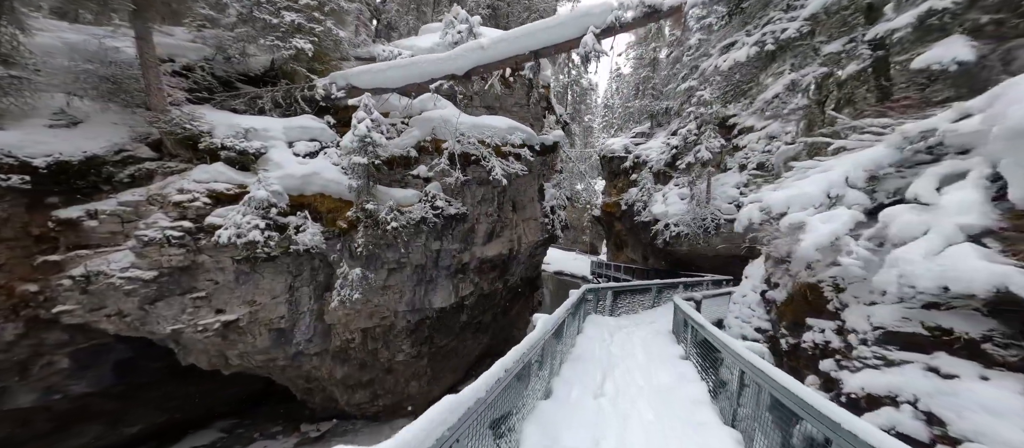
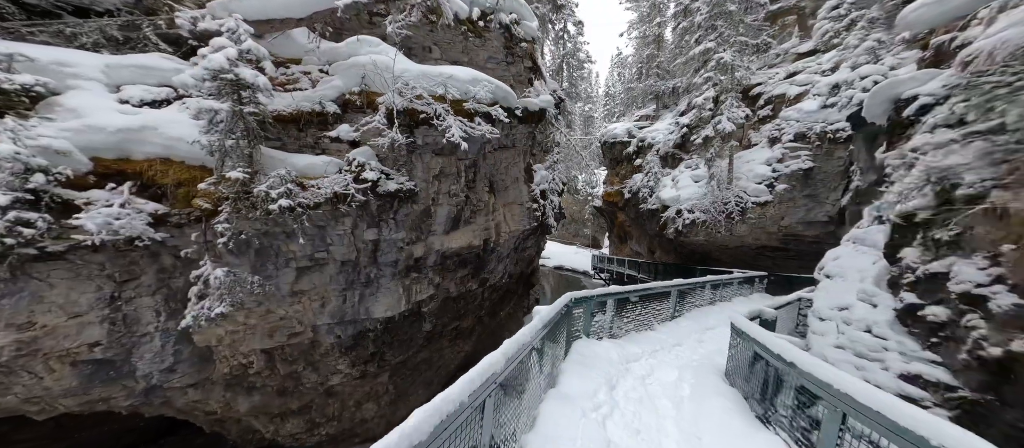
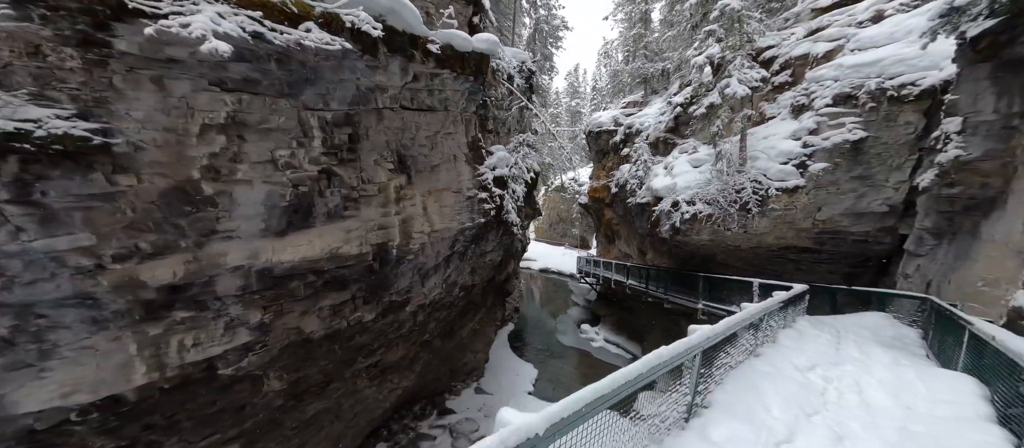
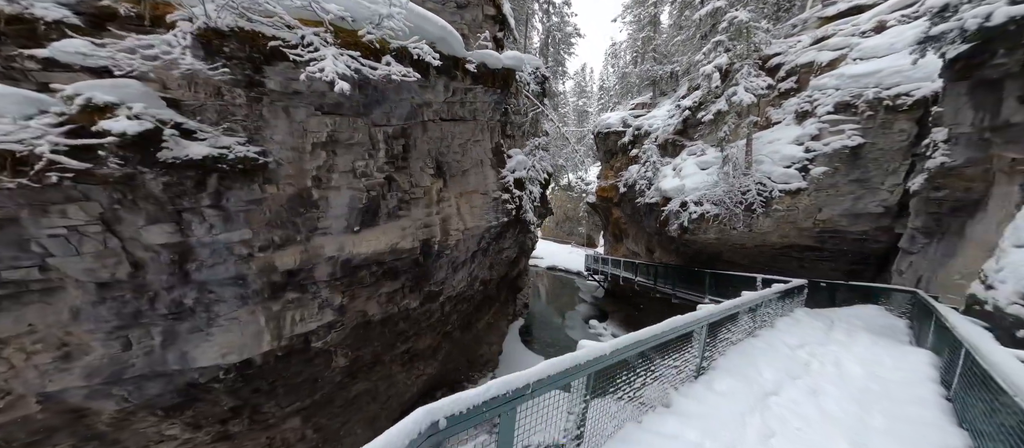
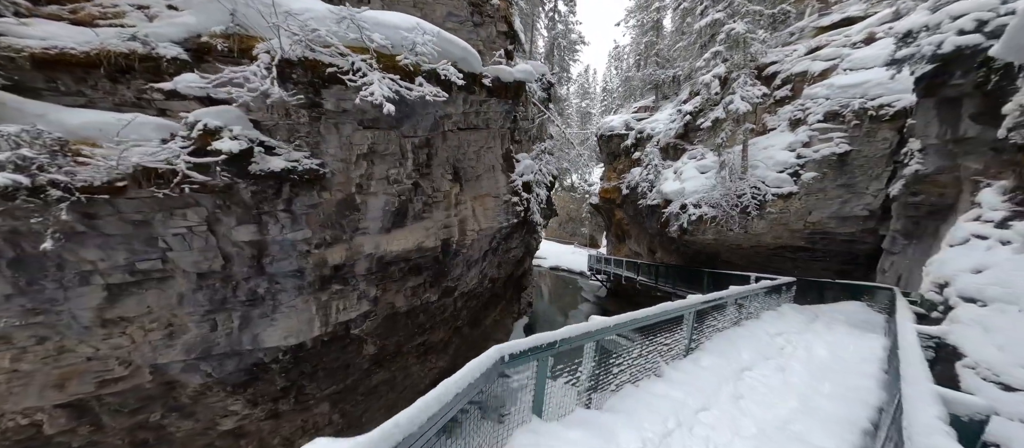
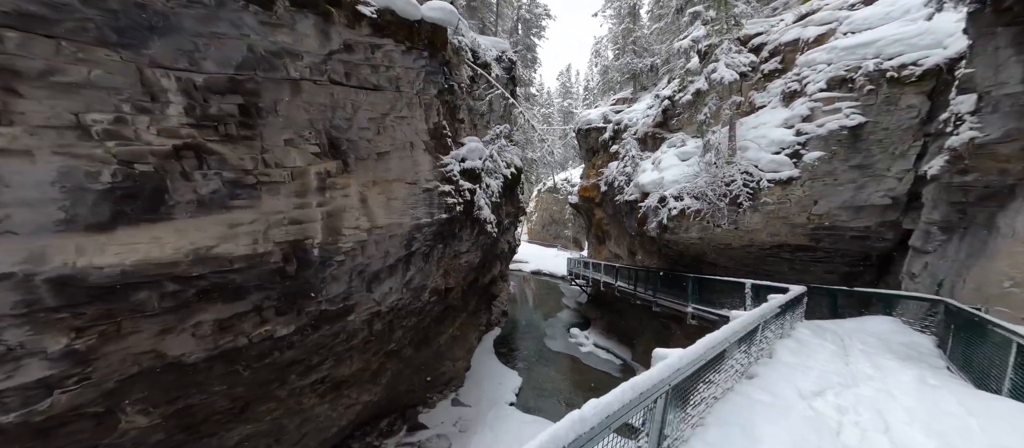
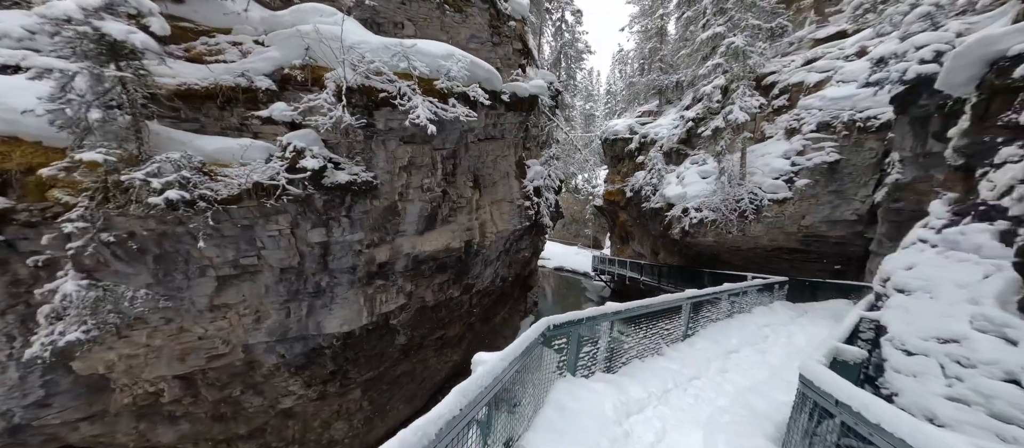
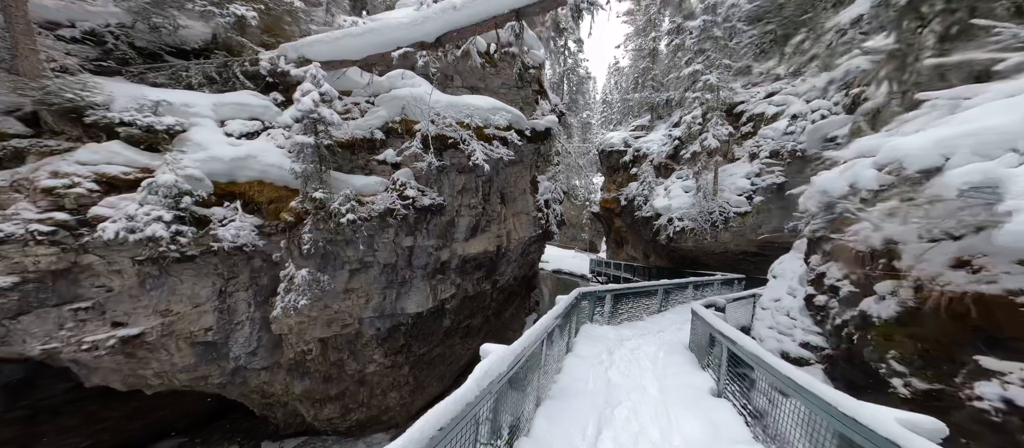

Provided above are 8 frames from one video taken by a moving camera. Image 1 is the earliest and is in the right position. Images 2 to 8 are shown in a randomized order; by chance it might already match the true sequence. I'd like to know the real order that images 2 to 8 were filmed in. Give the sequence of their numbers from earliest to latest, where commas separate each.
8, 2, 7, 5, 4, 3, 6
